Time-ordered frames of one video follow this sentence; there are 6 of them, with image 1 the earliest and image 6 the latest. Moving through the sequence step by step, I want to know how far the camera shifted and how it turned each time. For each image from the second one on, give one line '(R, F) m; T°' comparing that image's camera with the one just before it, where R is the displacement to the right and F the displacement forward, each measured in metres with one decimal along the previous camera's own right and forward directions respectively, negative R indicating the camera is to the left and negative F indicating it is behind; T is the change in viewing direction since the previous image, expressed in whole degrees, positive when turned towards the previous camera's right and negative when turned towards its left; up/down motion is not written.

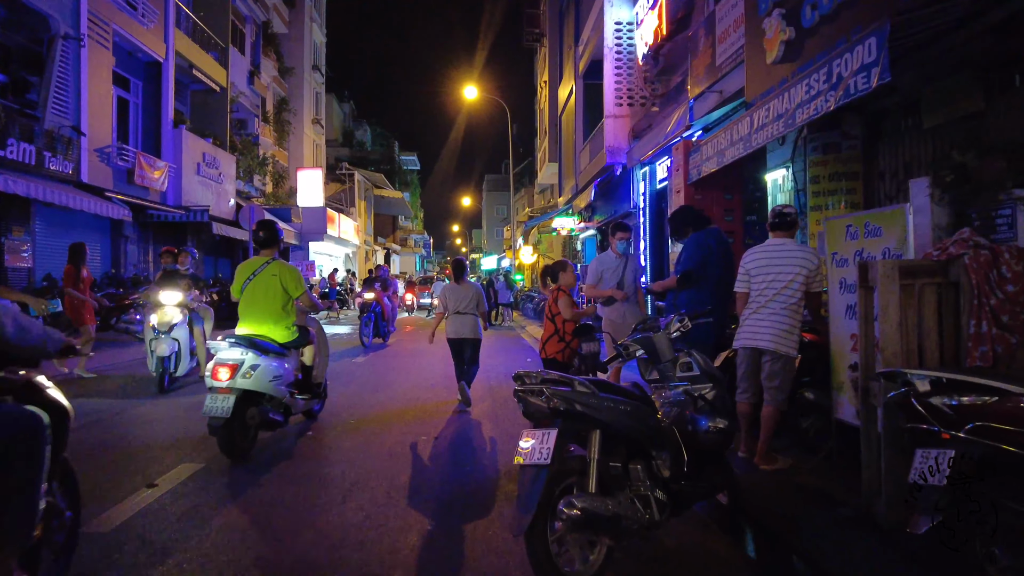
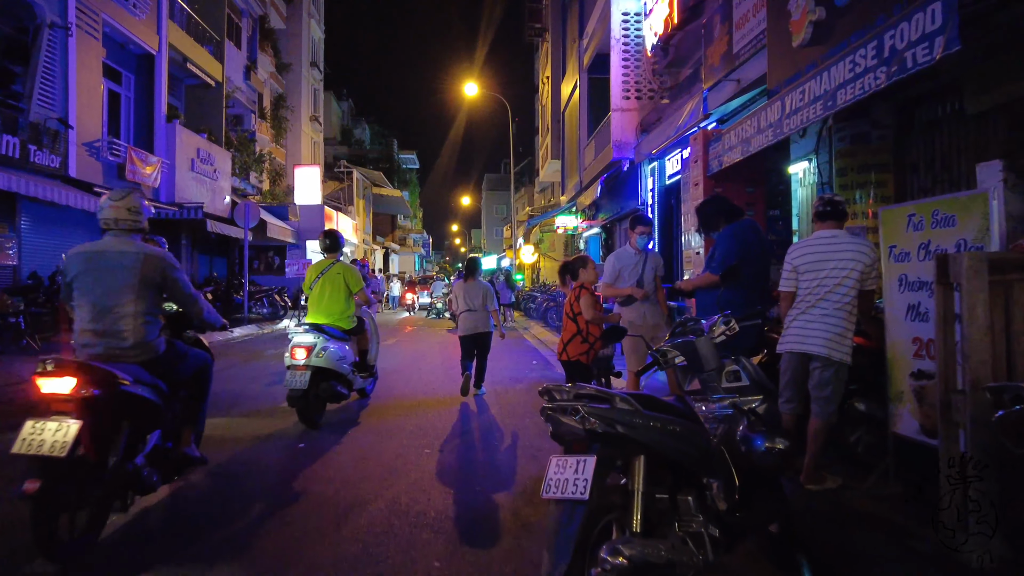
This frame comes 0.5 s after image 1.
(-0.1, +0.6) m; 0°
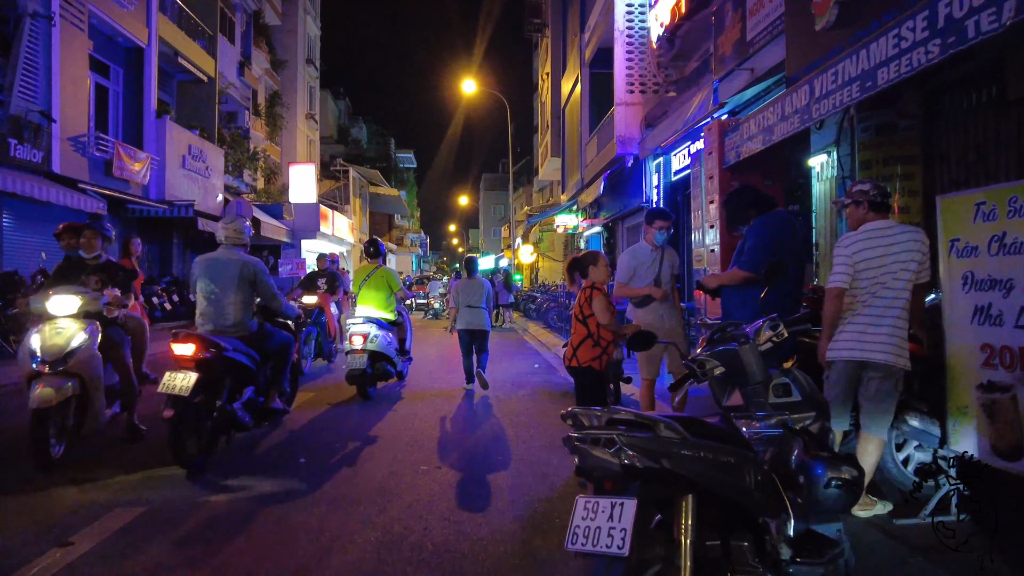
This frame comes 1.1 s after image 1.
(-0.1, +0.5) m; 0°
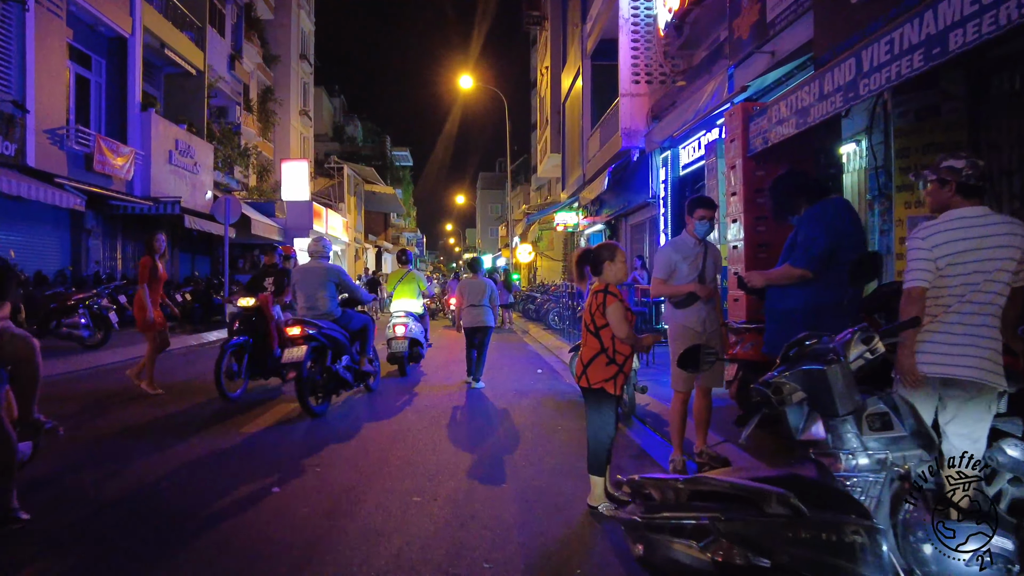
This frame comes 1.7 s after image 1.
(-0.1, +0.7) m; 0°
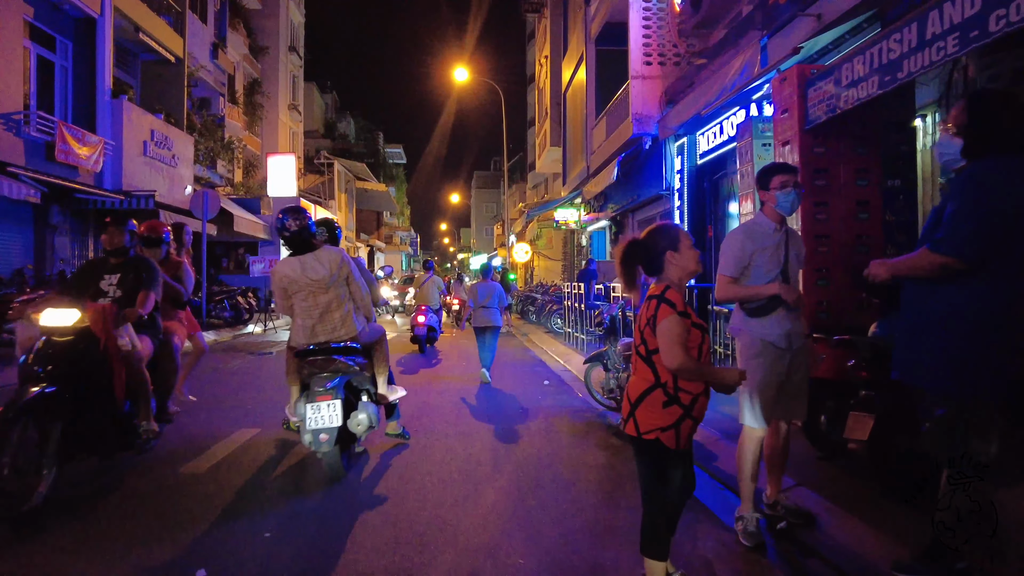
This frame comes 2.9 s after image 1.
(-0.1, +1.3) m; 0°
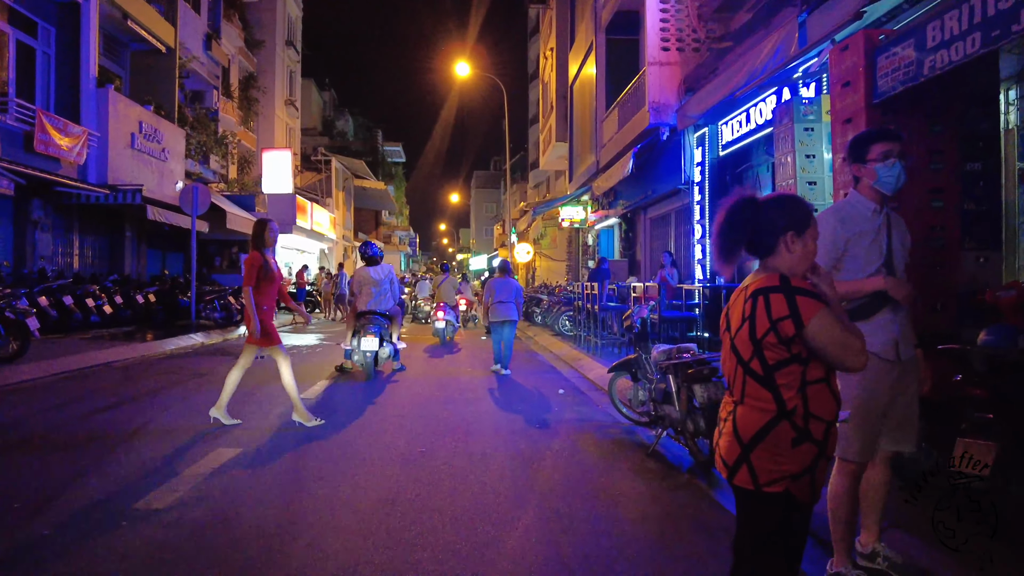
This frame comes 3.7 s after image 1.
(-0.2, +0.9) m; 0°
